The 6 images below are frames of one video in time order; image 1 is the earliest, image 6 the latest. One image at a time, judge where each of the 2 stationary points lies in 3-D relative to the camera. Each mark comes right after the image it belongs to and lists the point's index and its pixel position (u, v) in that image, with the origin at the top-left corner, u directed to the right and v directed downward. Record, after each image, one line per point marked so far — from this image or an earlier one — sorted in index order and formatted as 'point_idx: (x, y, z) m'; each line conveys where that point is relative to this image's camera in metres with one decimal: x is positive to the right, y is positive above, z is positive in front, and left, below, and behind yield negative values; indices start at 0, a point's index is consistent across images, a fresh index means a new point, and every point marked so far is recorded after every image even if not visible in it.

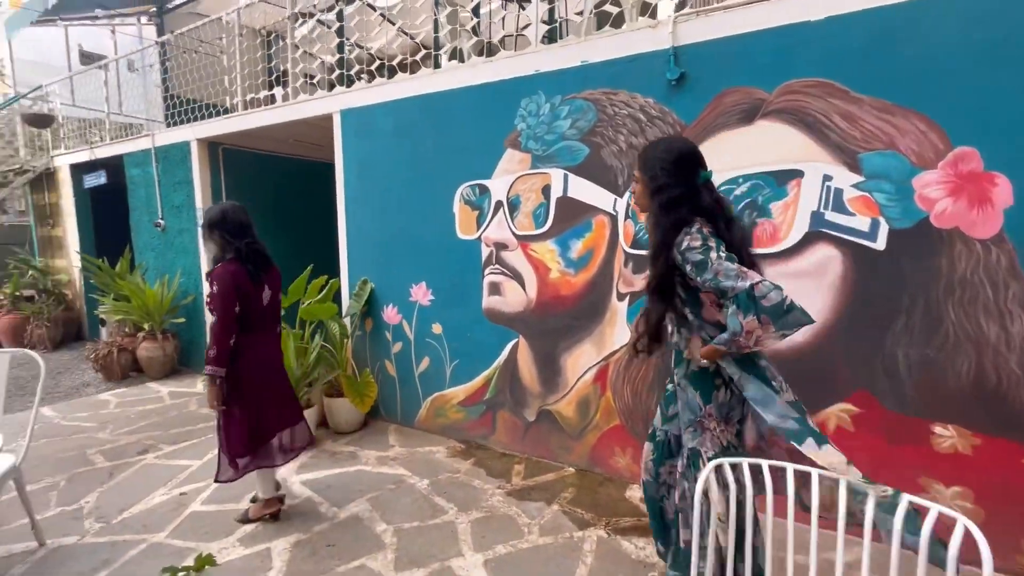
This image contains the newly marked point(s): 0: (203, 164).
0: (-3.1, +1.2, +4.8) m
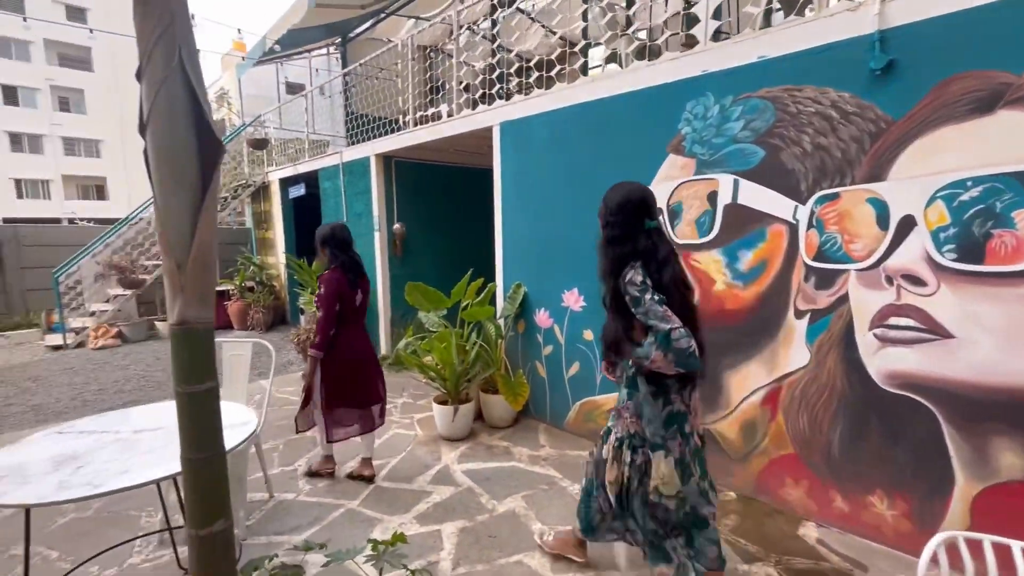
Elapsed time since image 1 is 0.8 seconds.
0: (-1.5, +1.3, +5.4) m
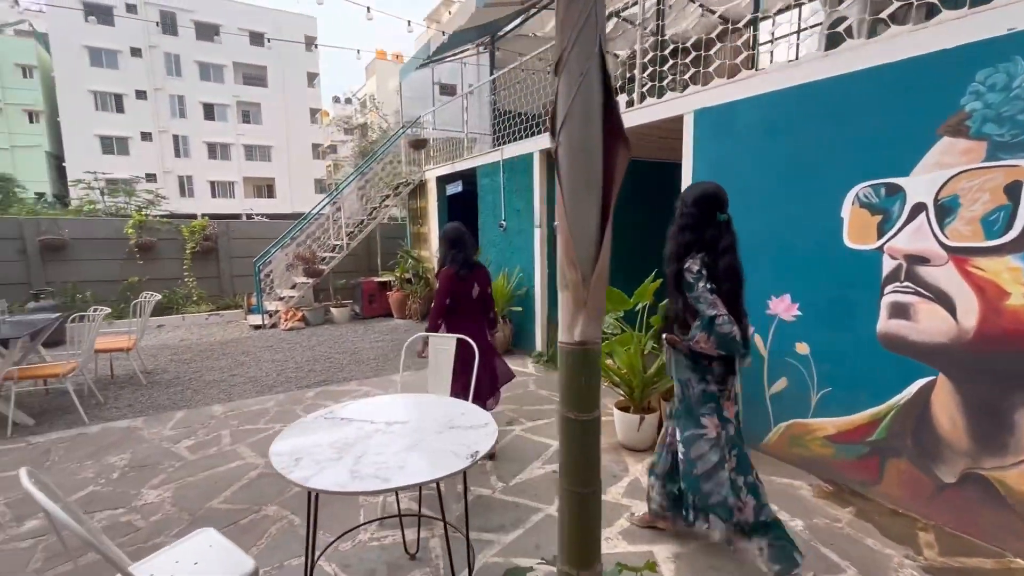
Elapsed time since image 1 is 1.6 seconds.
0: (+0.3, +1.3, +5.4) m
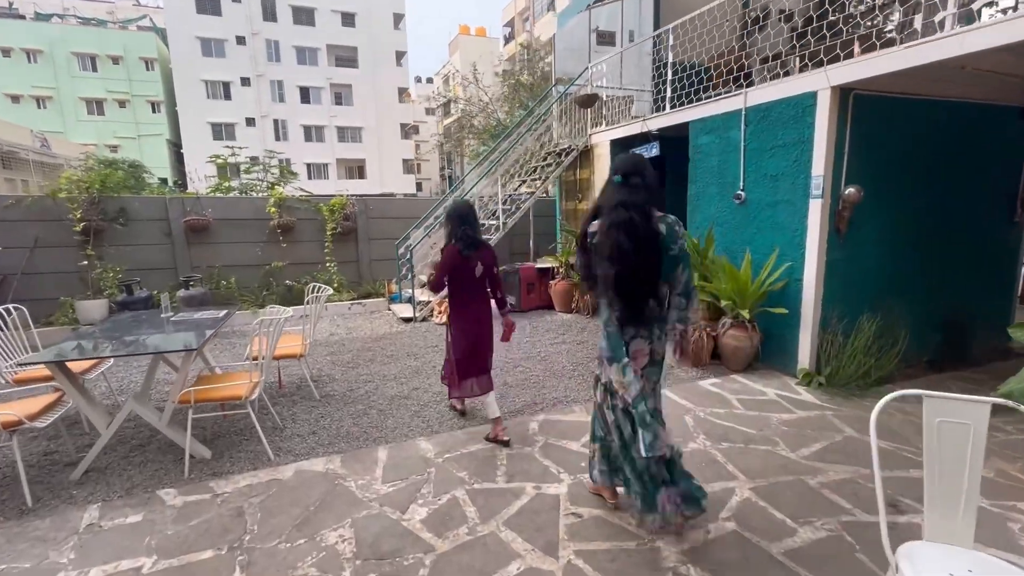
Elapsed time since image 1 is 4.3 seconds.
0: (+2.5, +1.3, +3.8) m
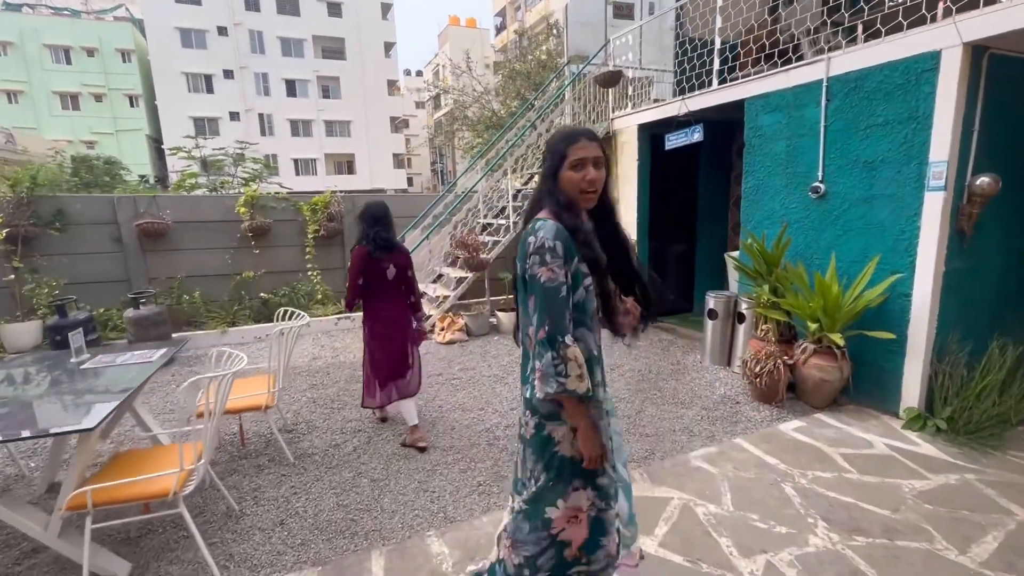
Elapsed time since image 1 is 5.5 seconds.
0: (+2.7, +1.2, +2.9) m
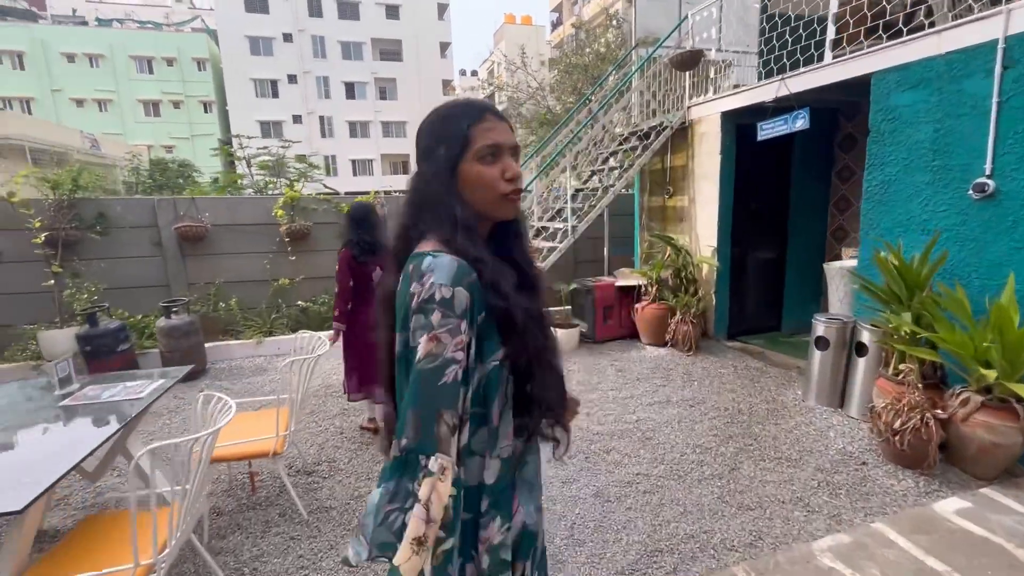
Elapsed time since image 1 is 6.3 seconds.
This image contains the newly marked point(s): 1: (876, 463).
0: (+3.0, +1.0, +1.9) m
1: (+2.2, -1.0, +2.9) m
